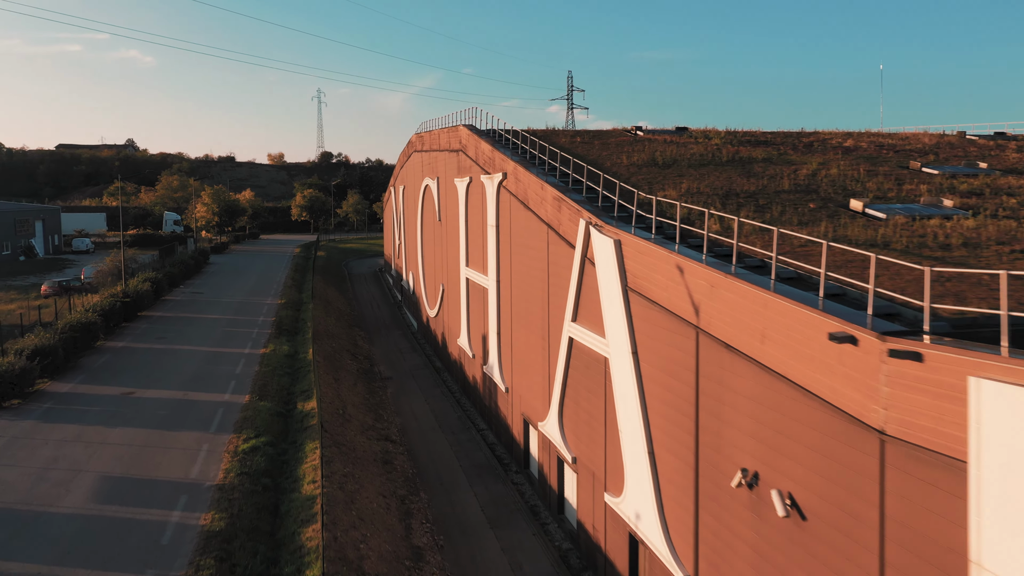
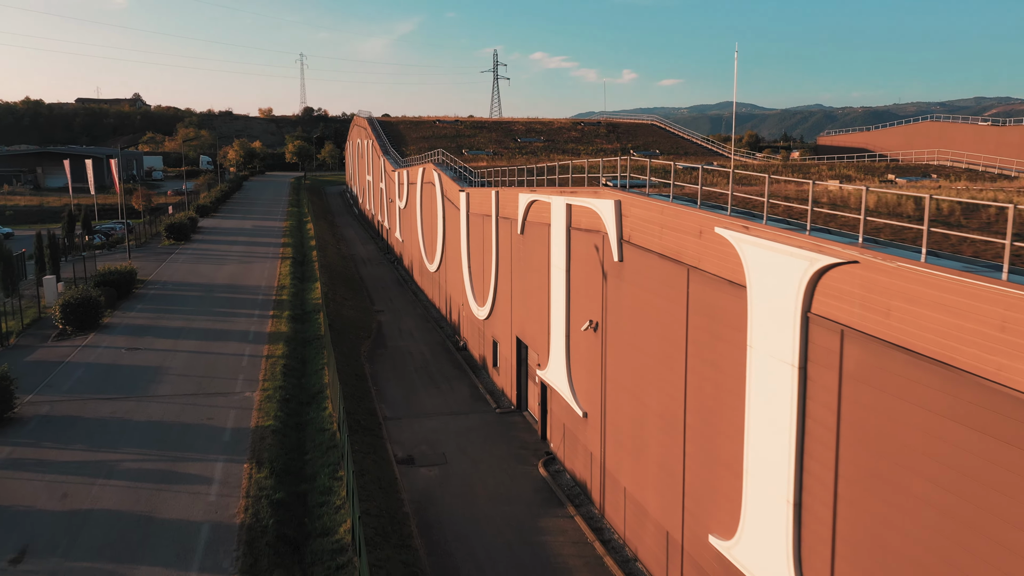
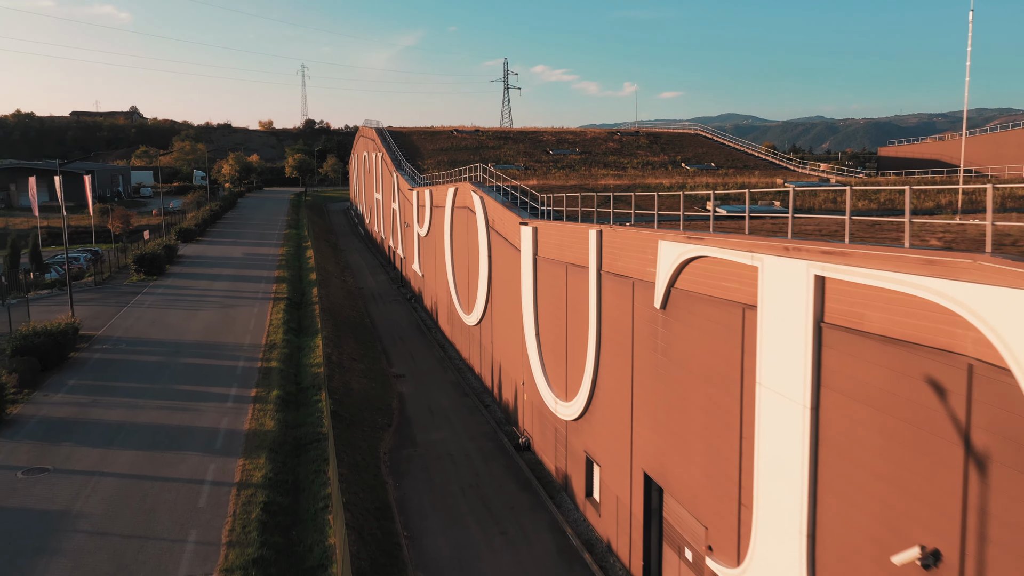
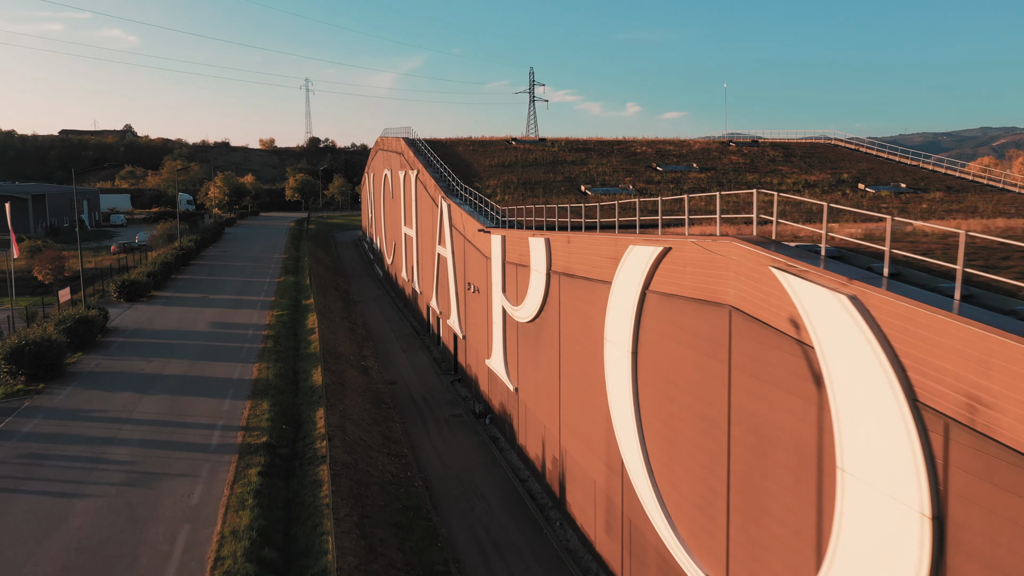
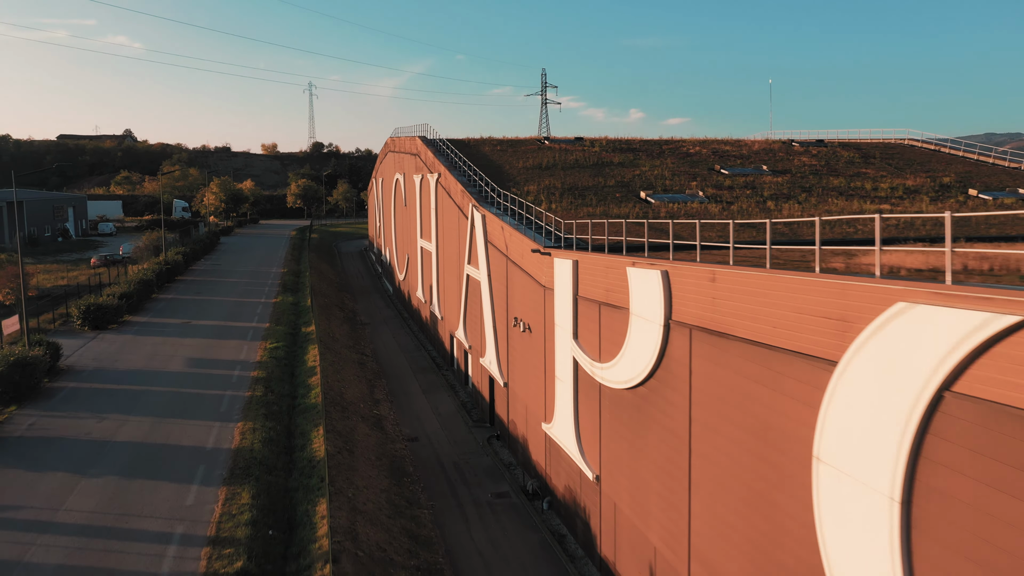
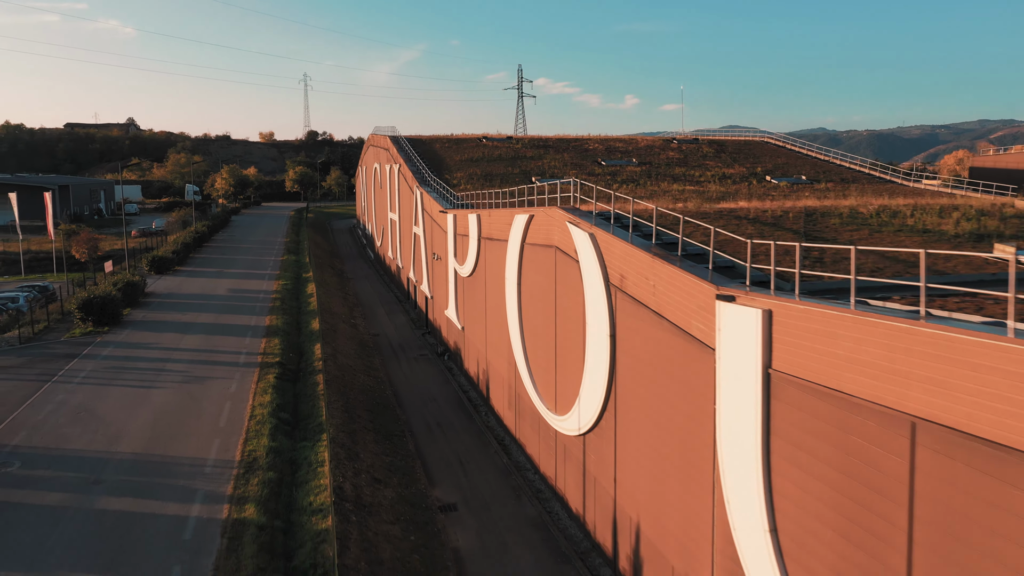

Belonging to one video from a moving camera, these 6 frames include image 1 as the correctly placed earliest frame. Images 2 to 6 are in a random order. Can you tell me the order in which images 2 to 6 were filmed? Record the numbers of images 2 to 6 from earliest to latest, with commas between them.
5, 4, 6, 3, 2
